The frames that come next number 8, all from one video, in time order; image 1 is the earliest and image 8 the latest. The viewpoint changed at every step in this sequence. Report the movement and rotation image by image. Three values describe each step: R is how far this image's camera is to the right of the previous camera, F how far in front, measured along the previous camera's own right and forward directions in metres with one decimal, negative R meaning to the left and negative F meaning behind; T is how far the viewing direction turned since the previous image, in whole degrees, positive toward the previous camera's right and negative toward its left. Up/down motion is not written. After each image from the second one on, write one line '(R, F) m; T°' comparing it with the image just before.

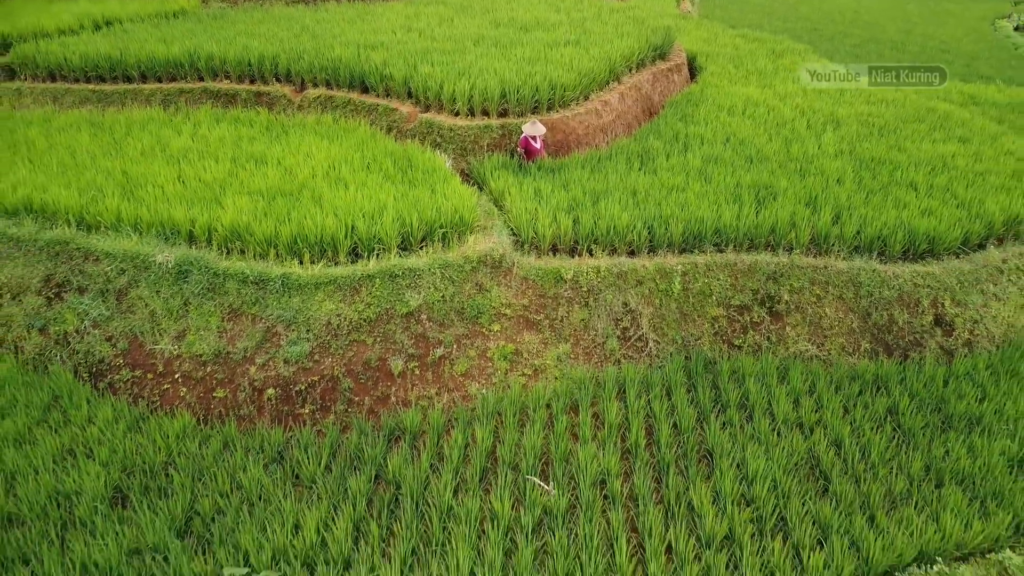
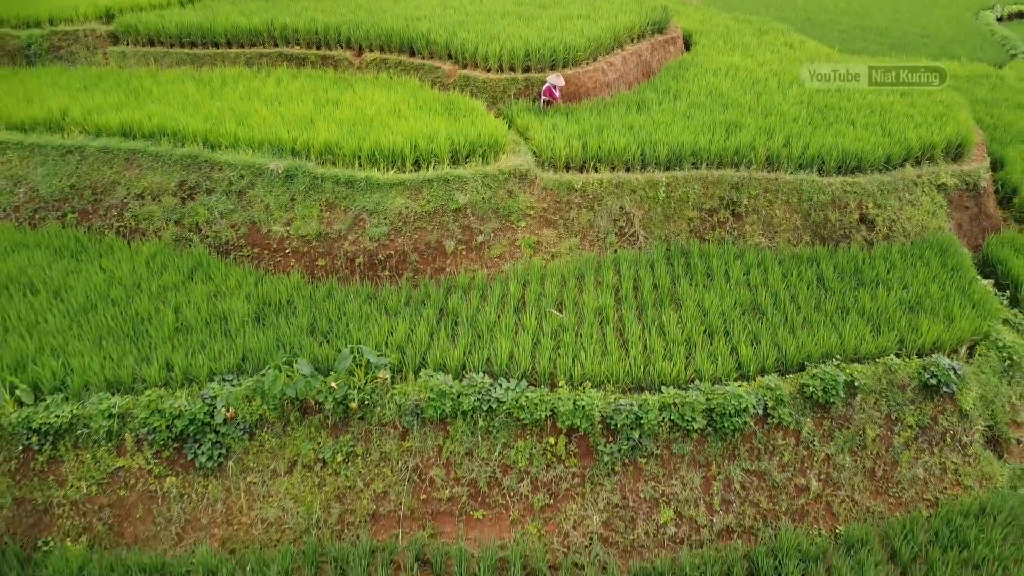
(0.0, -0.8) m; -1°
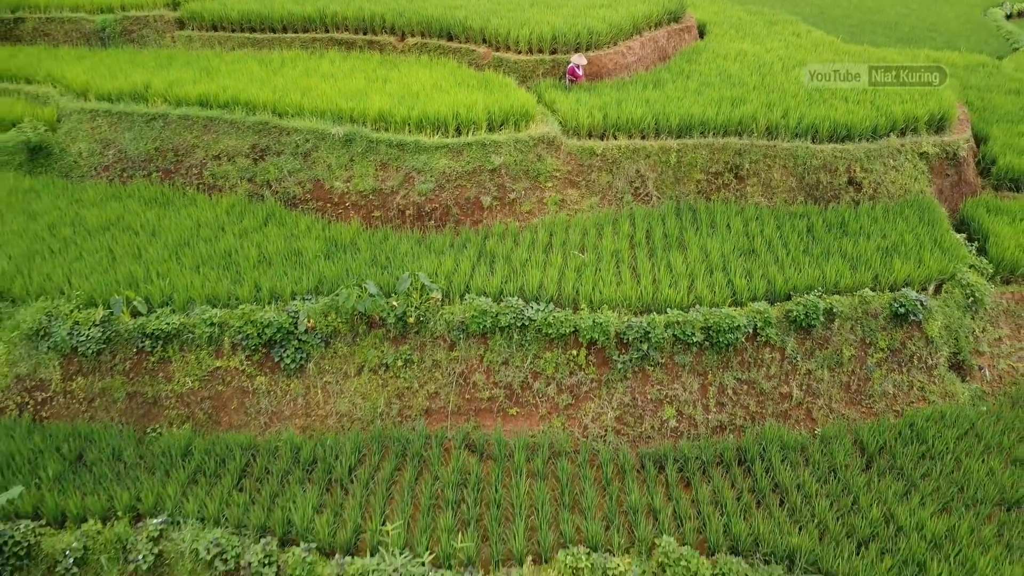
(0.0, -0.5) m; -1°
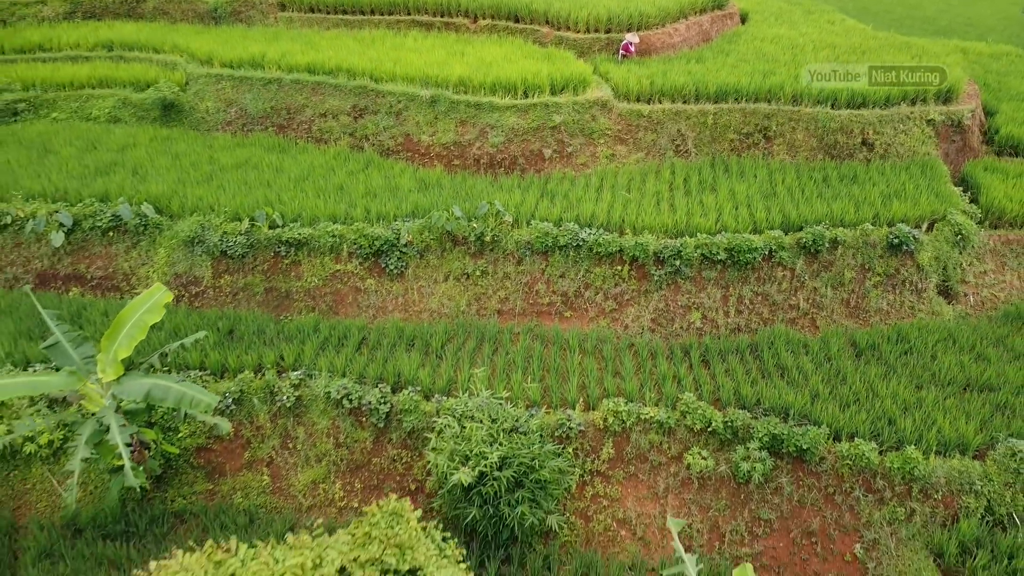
(0.0, -0.7) m; -3°
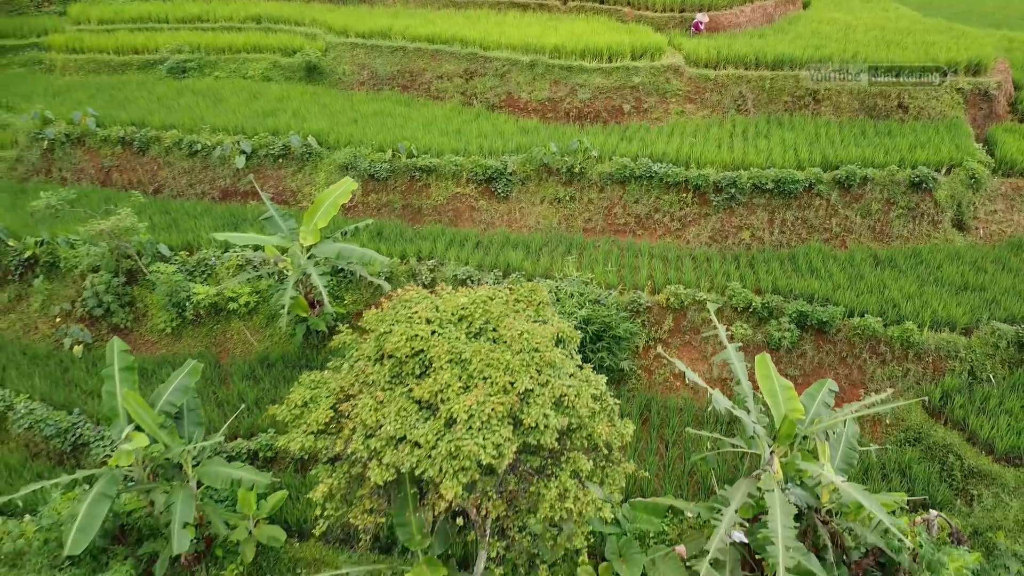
(-0.1, -1.0) m; -4°
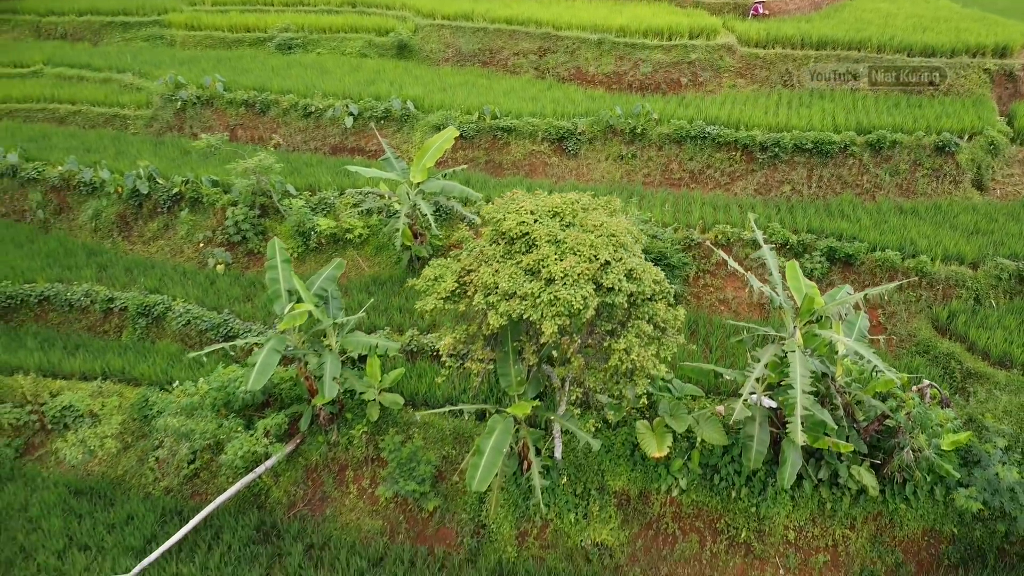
(-0.1, -0.8) m; -3°
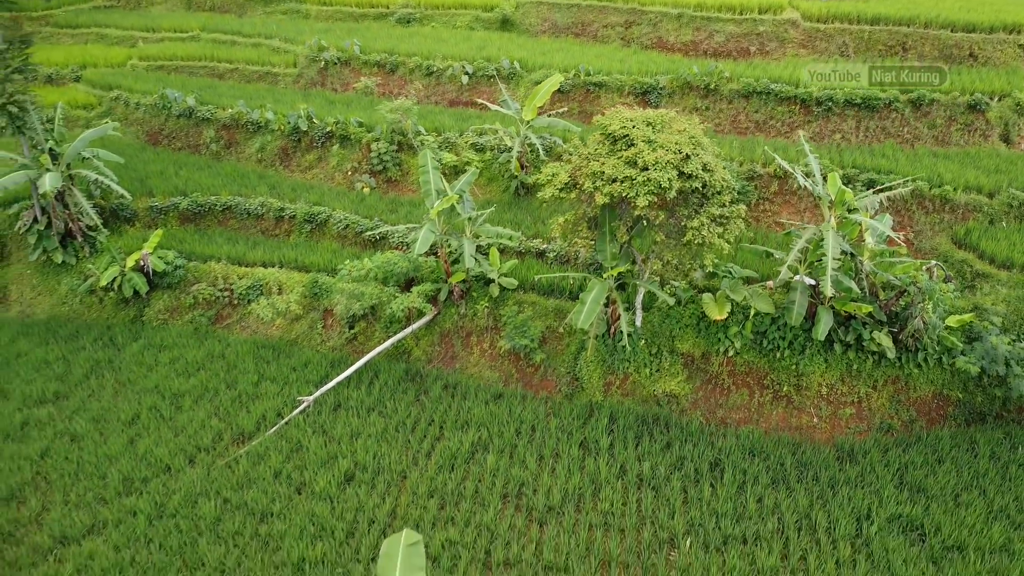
(-0.2, -1.1) m; -4°
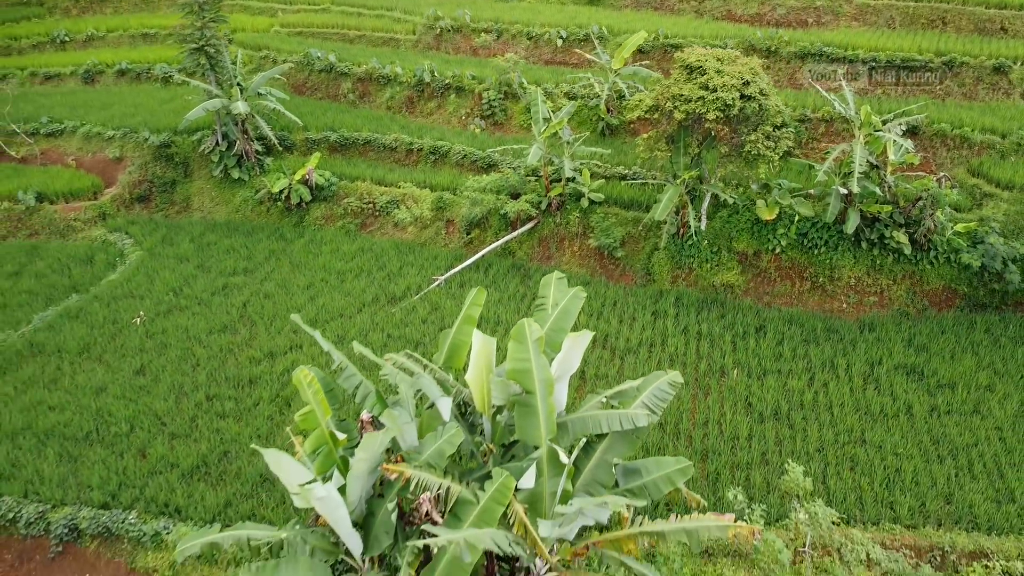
(-0.2, -1.3) m; -4°
